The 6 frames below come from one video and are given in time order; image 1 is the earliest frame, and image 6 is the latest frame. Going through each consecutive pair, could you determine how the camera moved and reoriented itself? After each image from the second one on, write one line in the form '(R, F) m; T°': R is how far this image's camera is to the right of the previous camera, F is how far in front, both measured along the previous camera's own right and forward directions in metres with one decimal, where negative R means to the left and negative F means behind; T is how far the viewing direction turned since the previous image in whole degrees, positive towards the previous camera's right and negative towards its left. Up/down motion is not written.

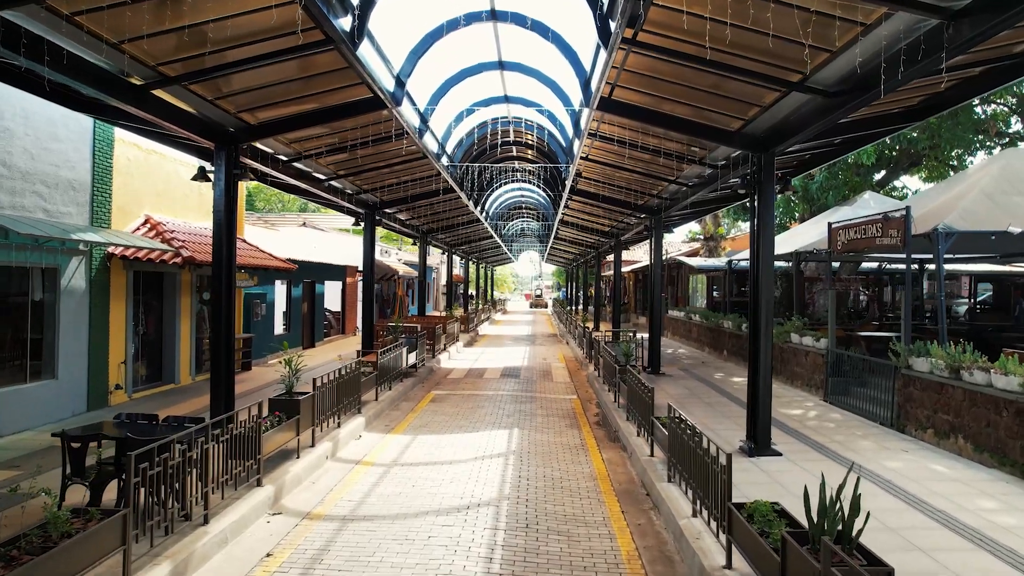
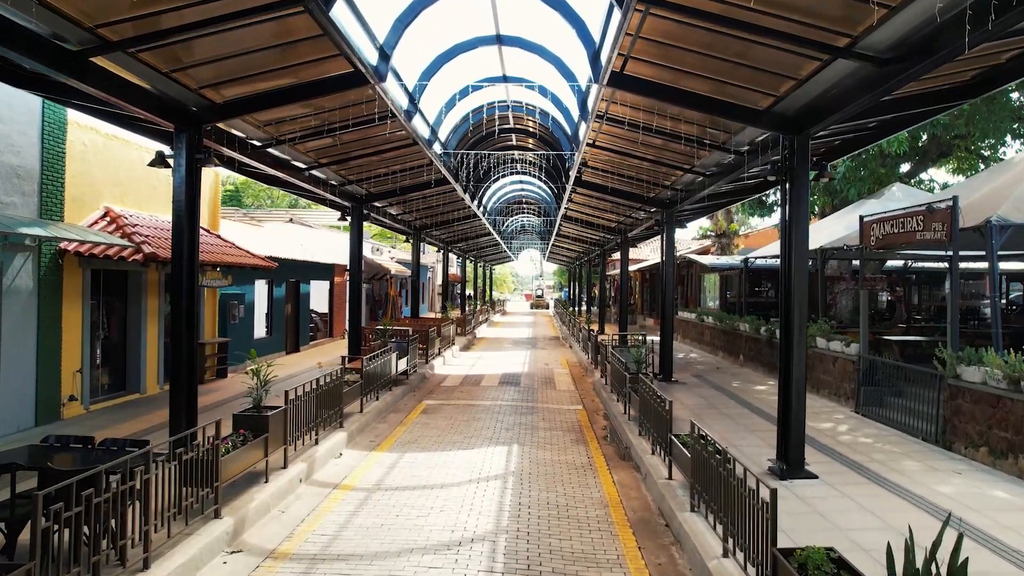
(0.0, +1.1) m; 0°
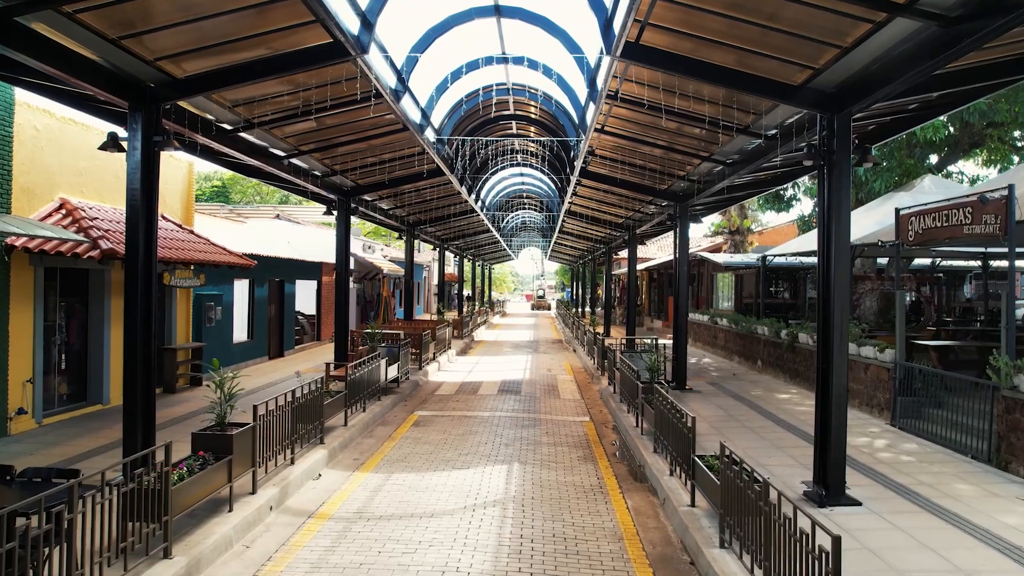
(0.0, +1.0) m; 0°
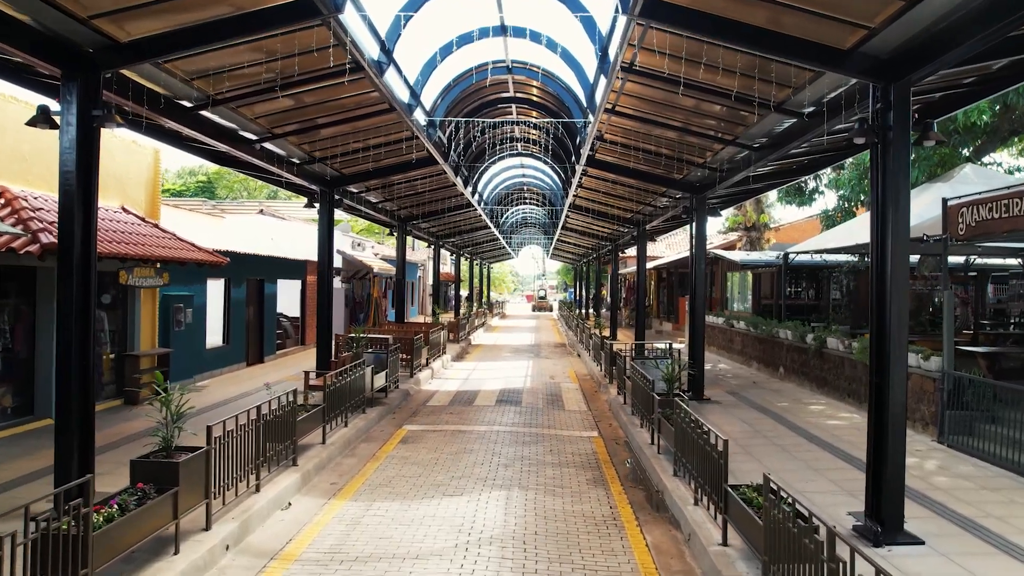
(0.0, +1.1) m; 0°
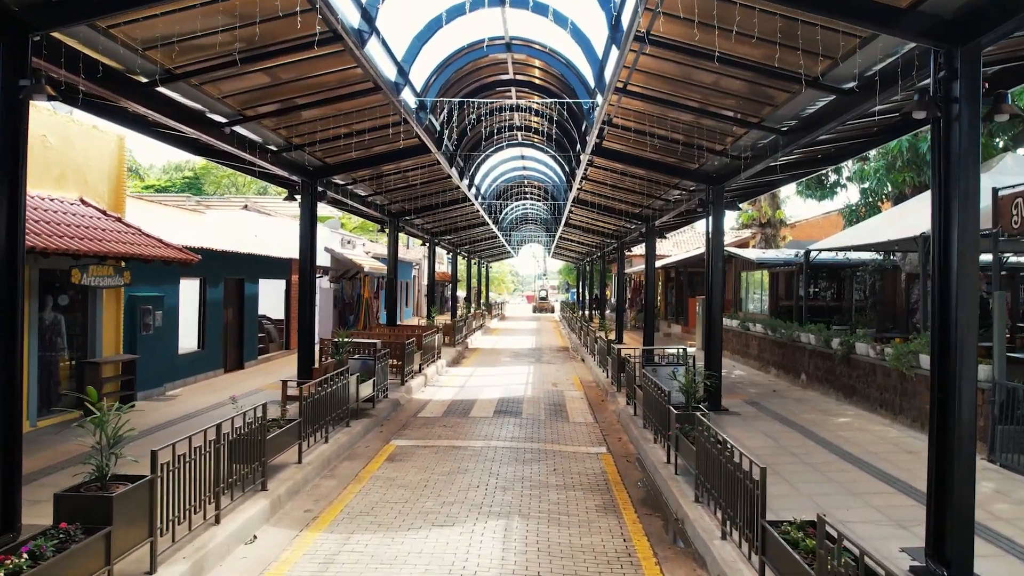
(0.0, +0.9) m; 0°
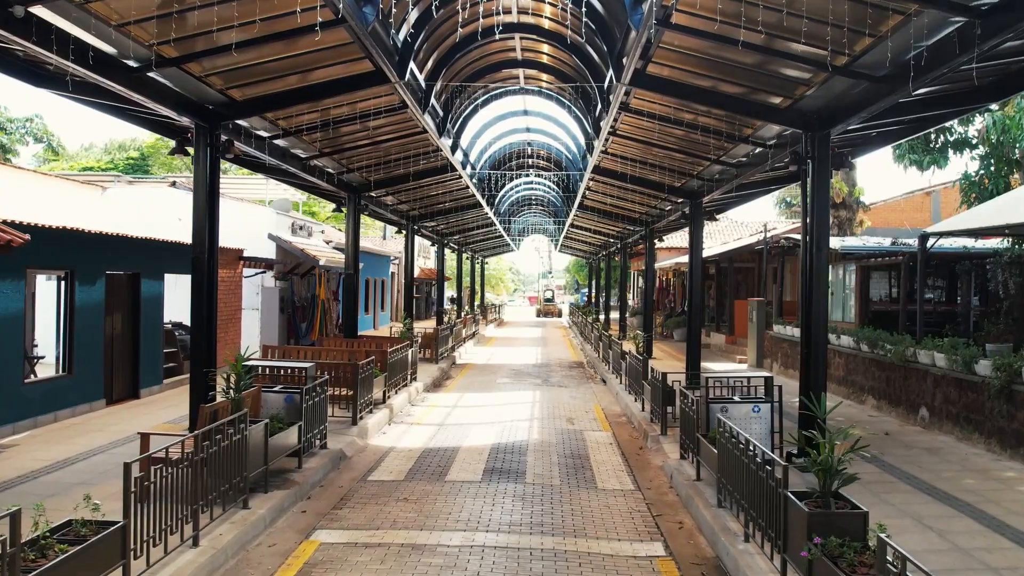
(0.0, +3.2) m; 0°
